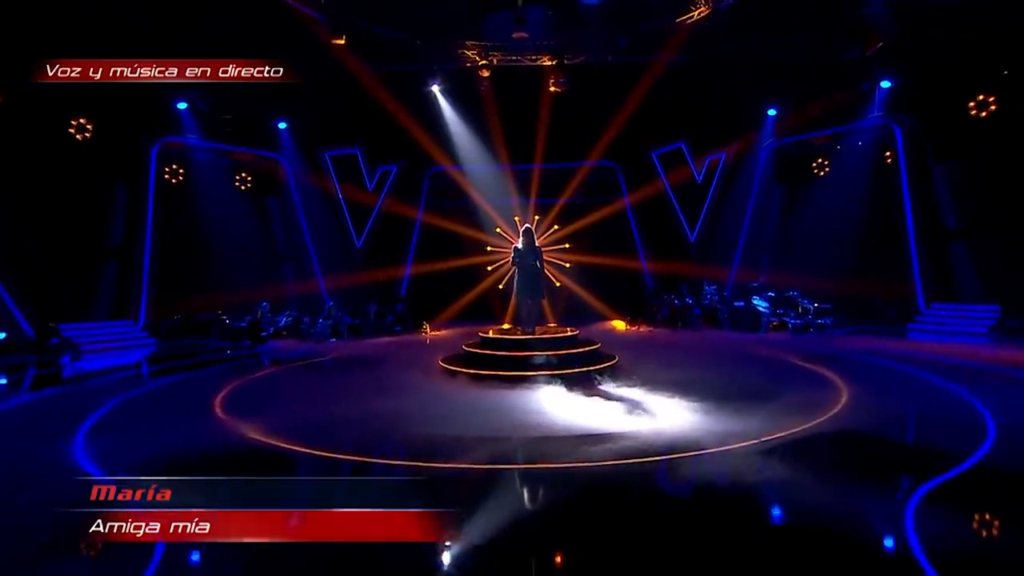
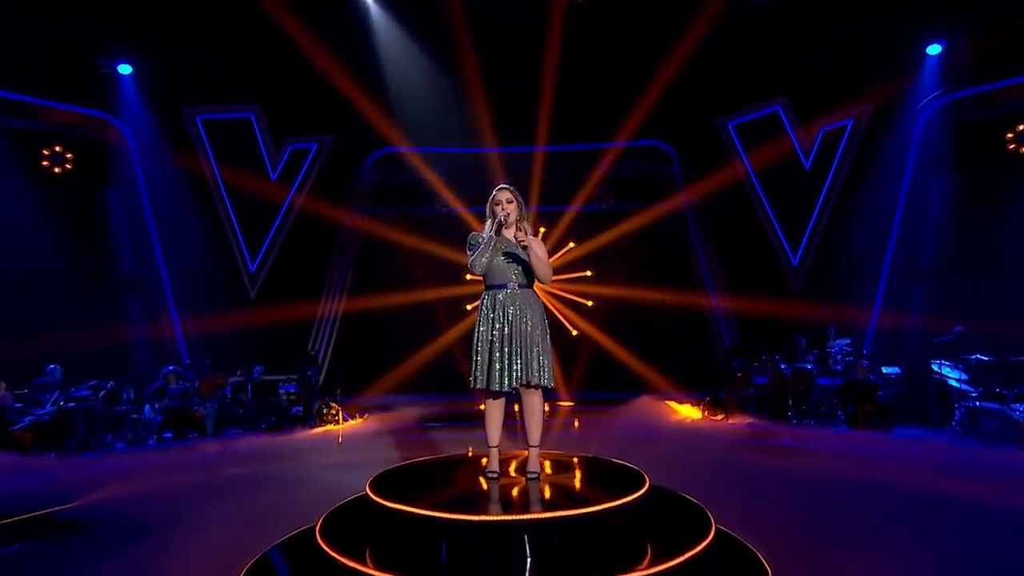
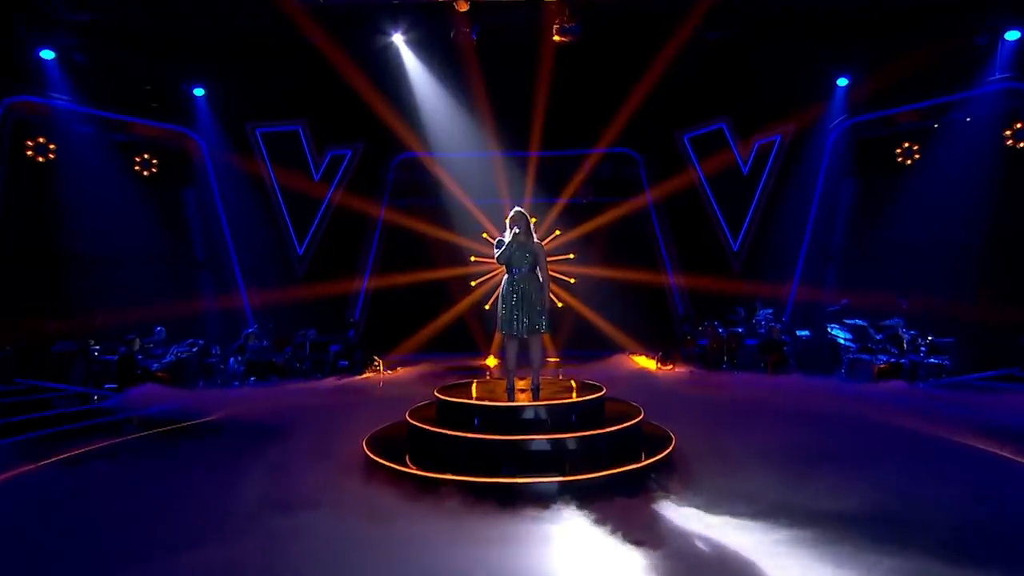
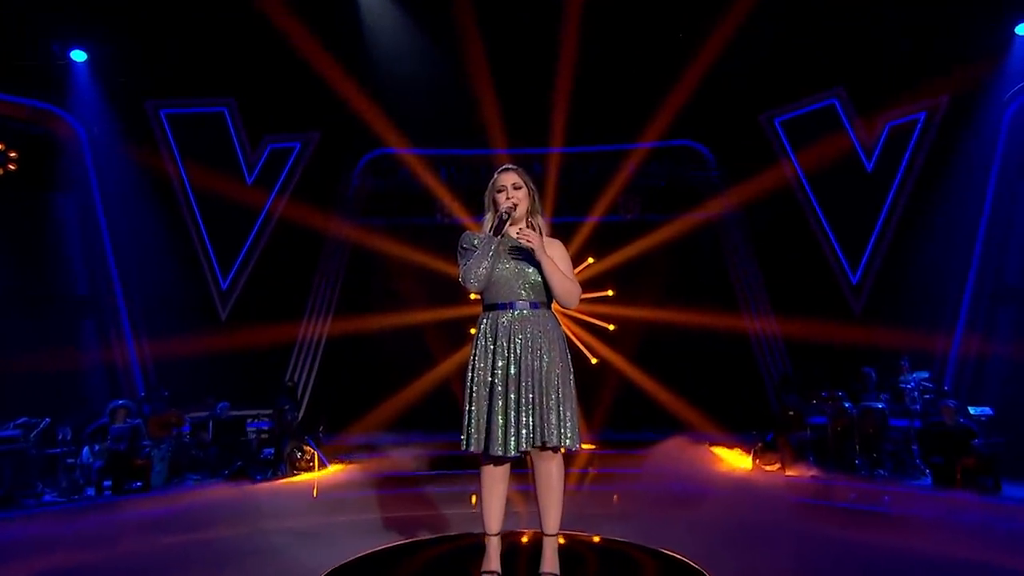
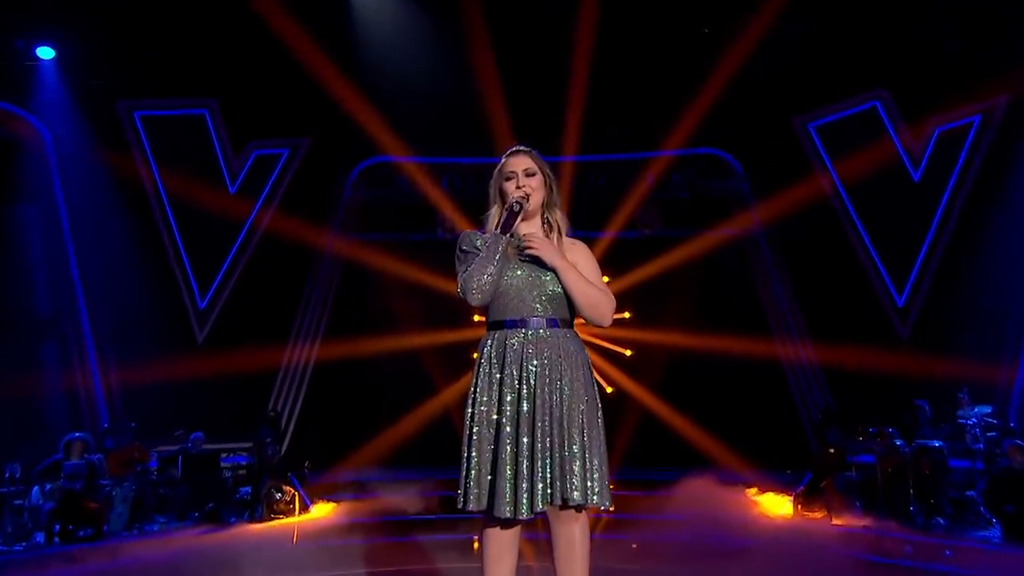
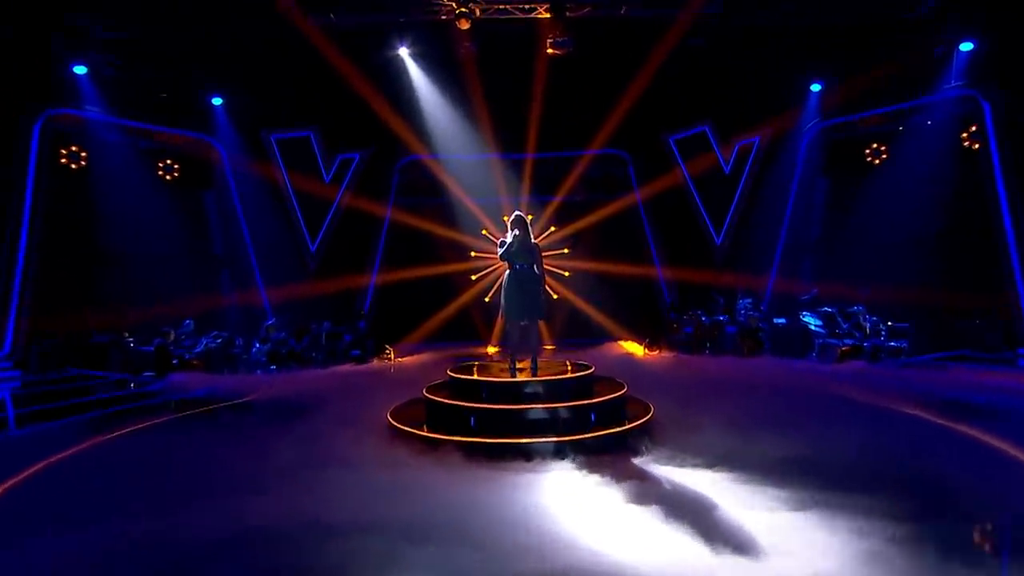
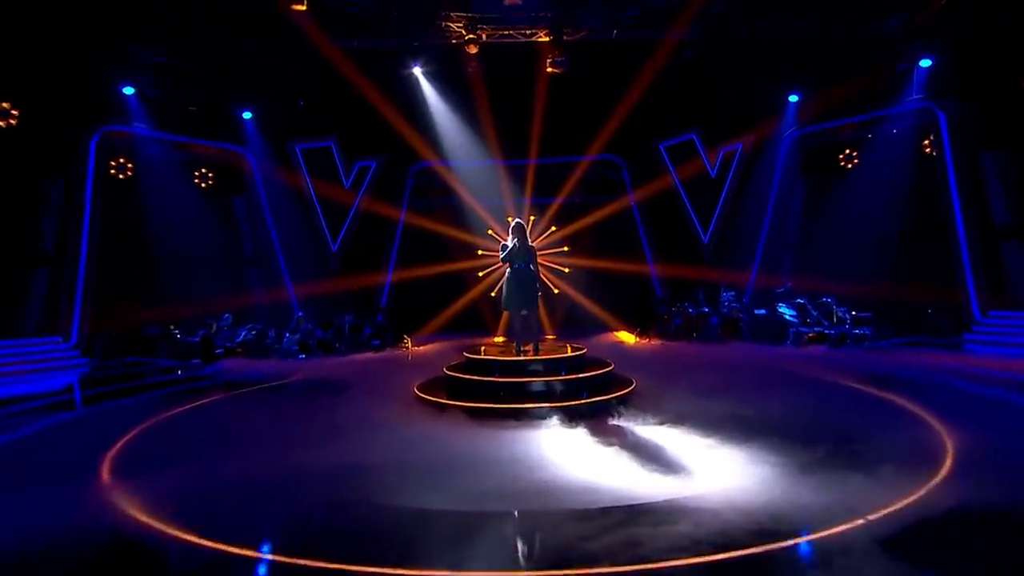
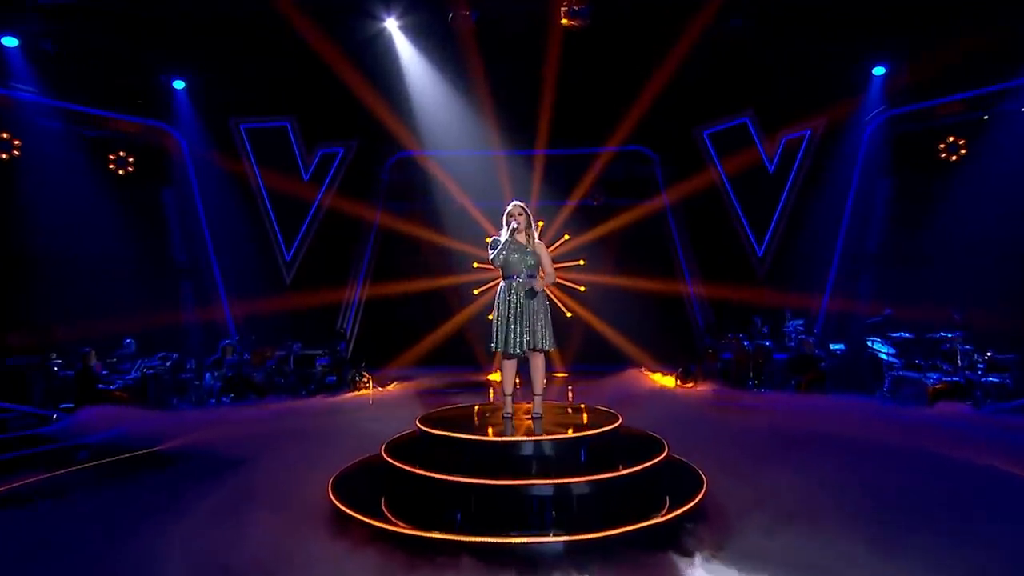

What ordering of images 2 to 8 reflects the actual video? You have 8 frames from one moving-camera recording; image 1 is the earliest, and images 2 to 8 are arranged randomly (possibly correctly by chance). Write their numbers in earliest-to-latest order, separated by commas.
7, 6, 3, 8, 2, 4, 5
